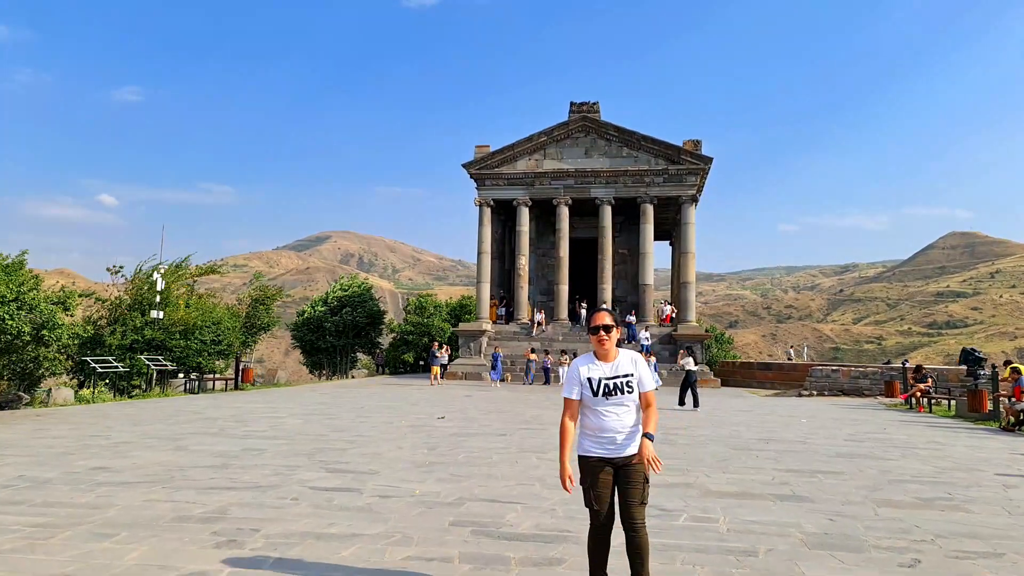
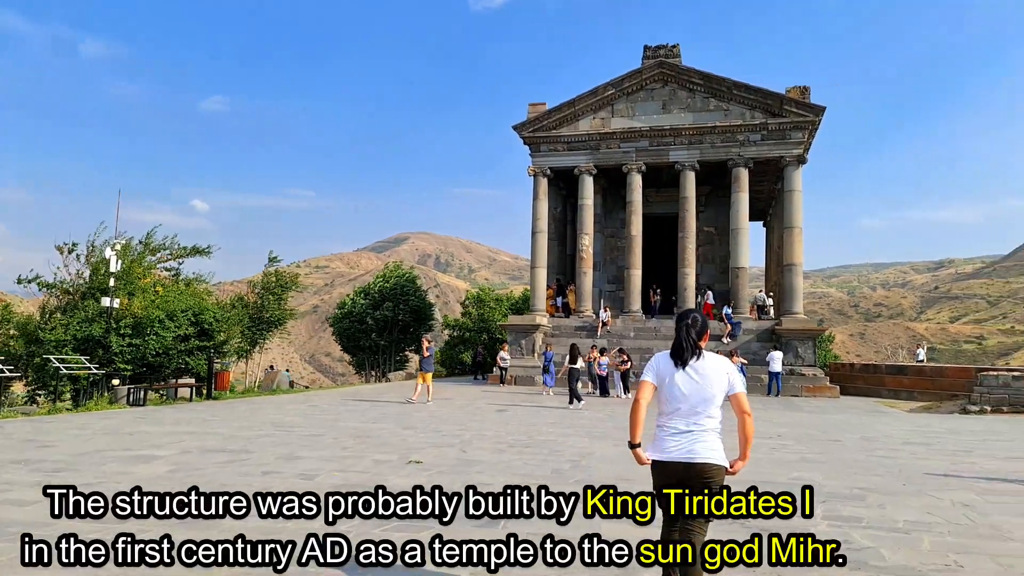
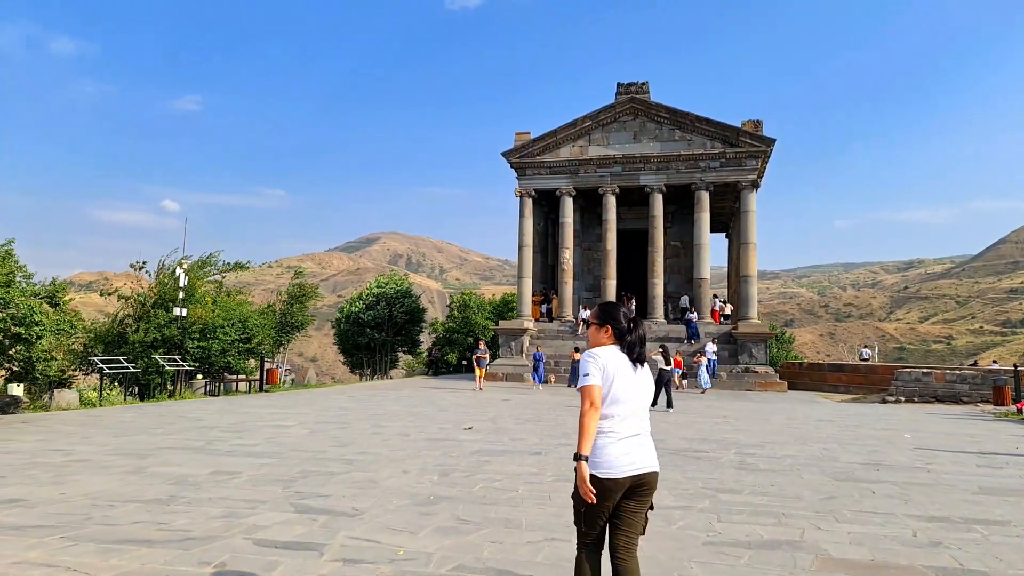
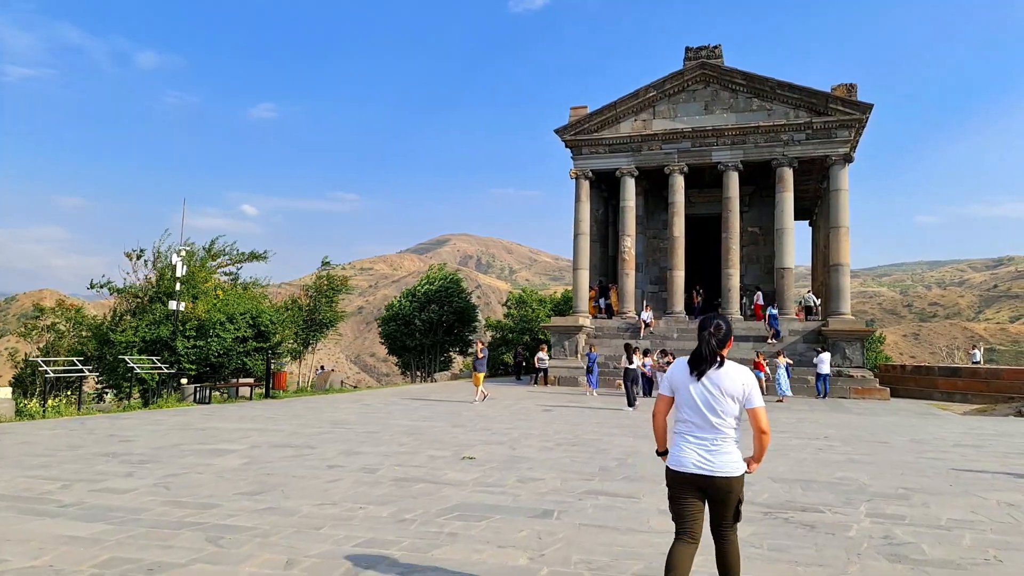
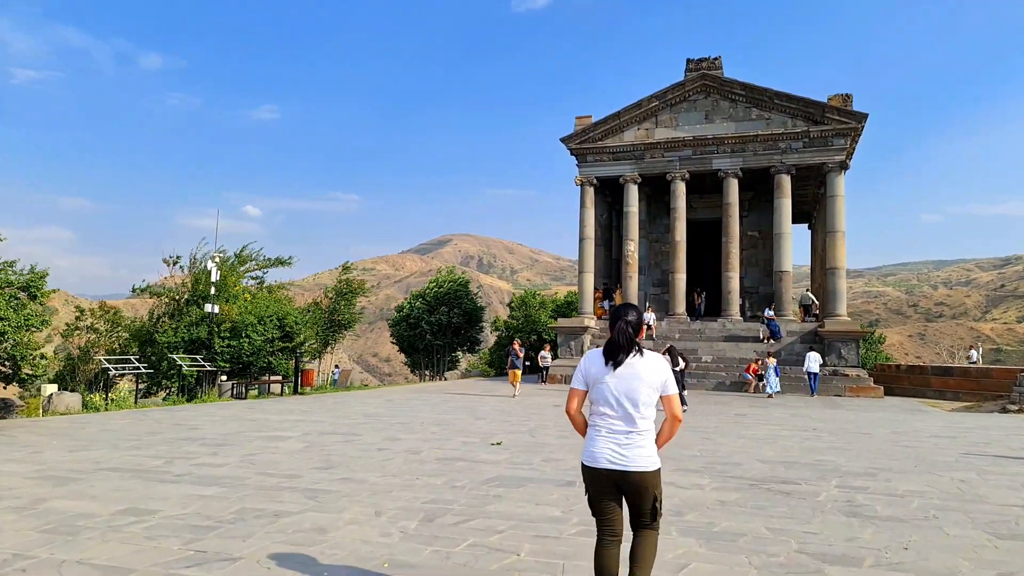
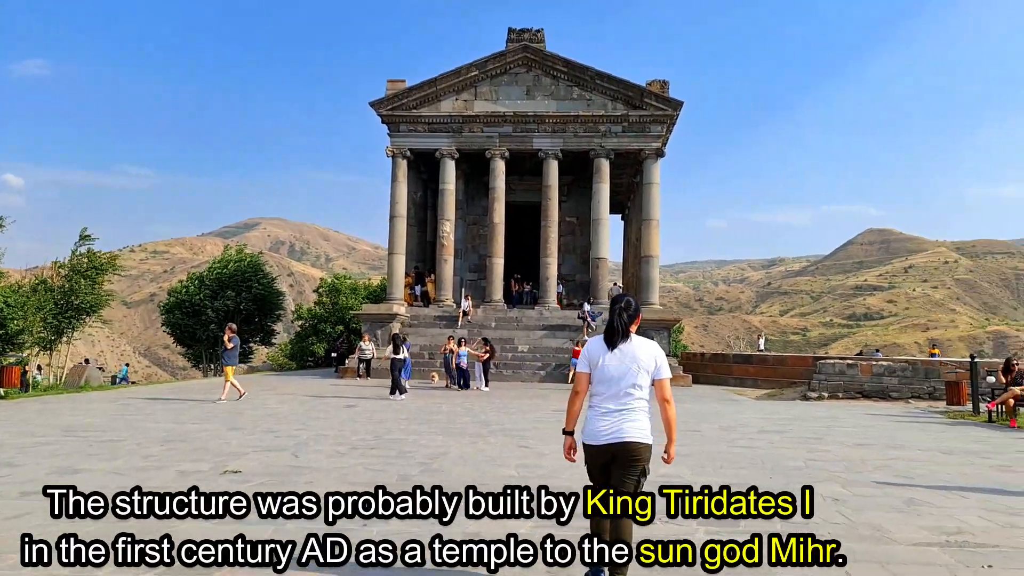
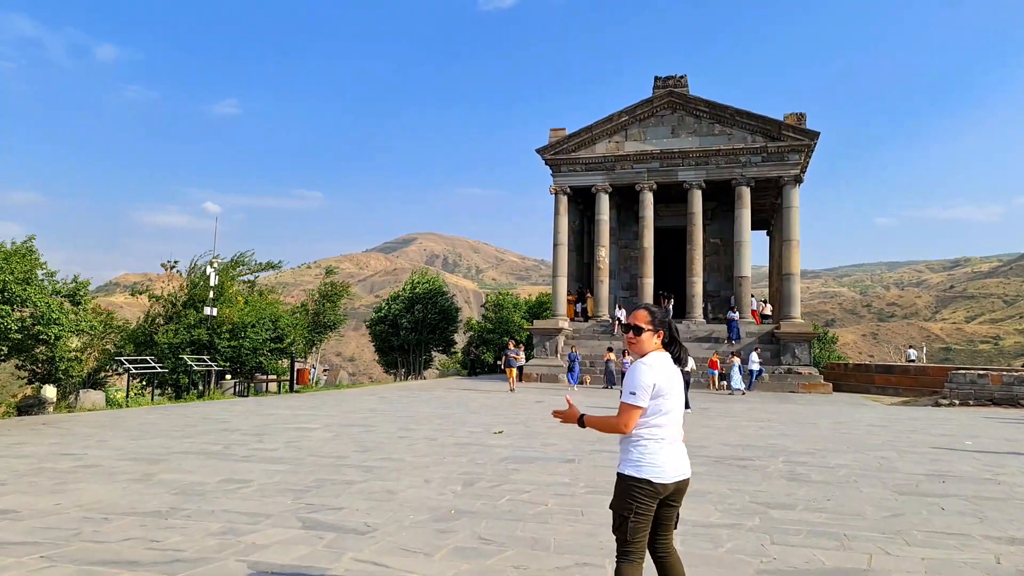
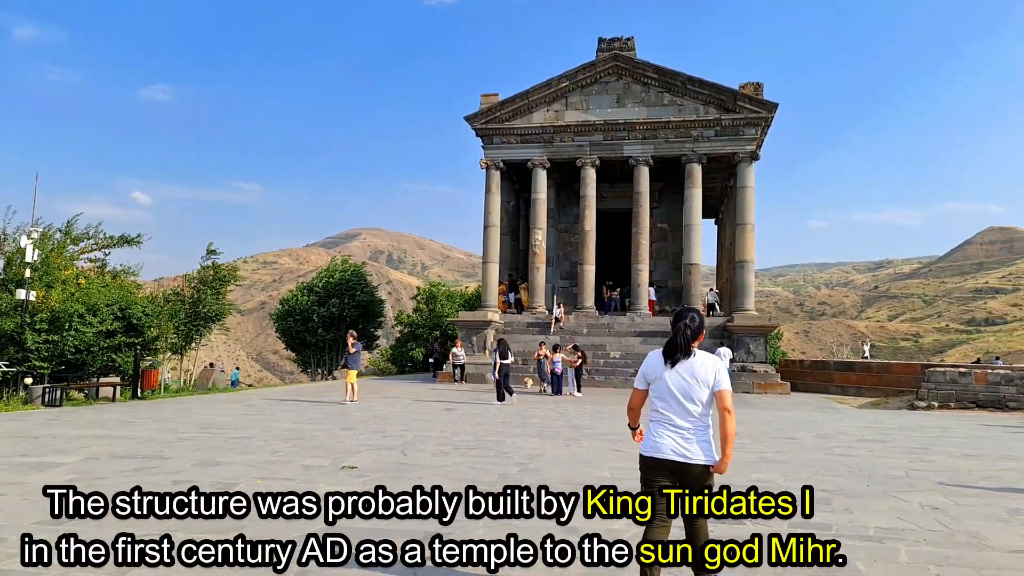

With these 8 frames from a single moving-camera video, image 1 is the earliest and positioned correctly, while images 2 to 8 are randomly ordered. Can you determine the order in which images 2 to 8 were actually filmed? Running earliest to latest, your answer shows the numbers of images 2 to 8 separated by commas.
3, 7, 5, 4, 2, 8, 6
